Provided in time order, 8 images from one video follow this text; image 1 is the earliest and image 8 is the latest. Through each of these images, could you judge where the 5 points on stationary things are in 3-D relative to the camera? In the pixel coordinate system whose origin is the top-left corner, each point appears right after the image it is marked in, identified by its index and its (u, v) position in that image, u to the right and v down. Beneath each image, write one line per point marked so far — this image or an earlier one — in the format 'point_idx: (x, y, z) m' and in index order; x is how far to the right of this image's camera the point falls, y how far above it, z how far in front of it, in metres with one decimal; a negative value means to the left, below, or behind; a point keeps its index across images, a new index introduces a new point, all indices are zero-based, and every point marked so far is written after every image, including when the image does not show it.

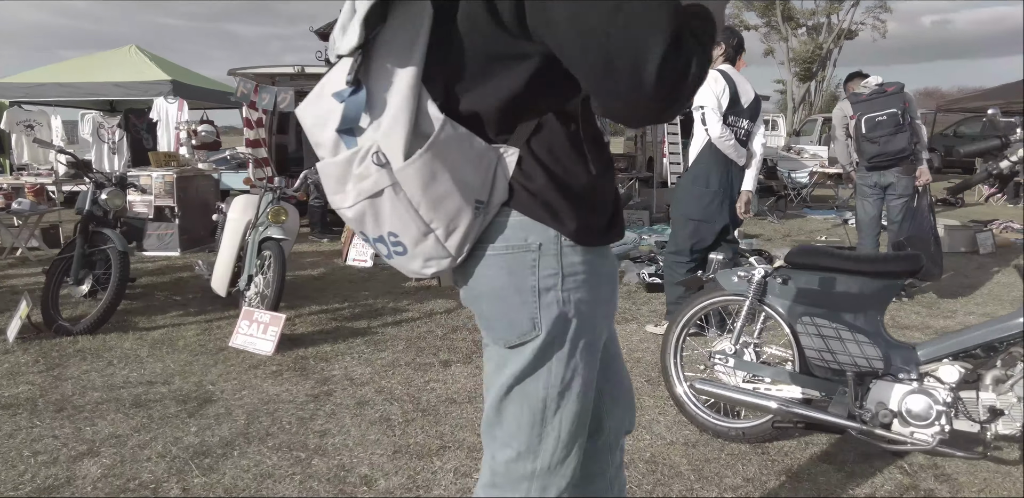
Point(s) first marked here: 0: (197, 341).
0: (-2.0, -0.6, +4.1) m
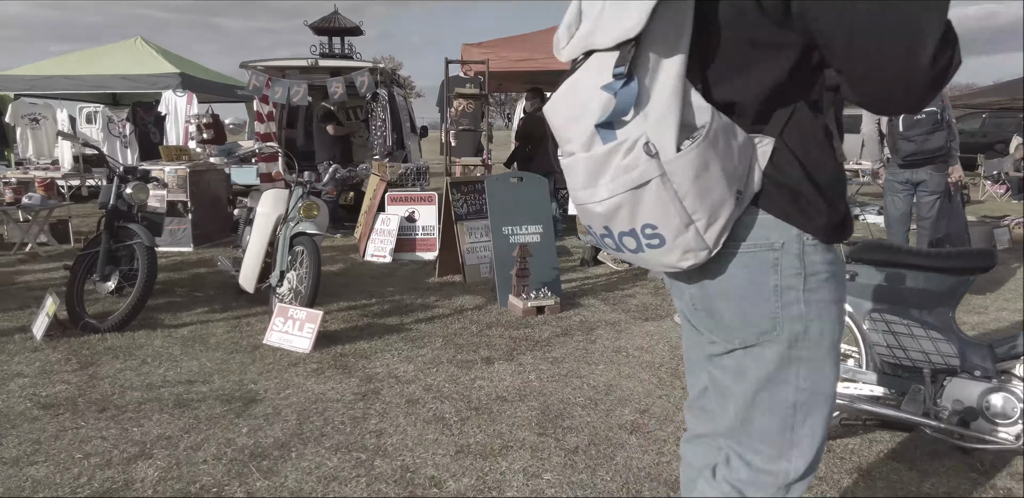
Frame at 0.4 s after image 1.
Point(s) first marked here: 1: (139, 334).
0: (-1.7, -0.5, +4.0) m
1: (-2.3, -0.5, +4.1) m
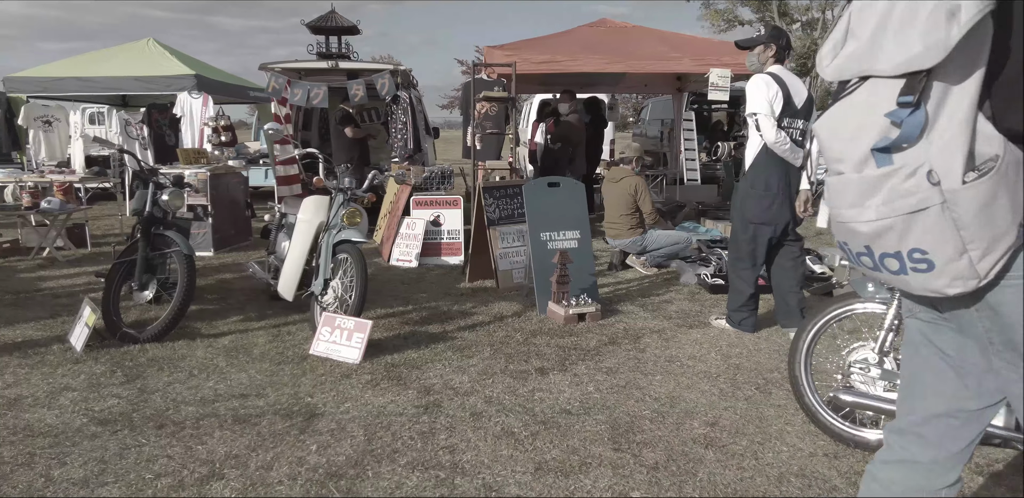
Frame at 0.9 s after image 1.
0: (-1.4, -0.6, +3.9) m
1: (-2.0, -0.6, +4.0) m
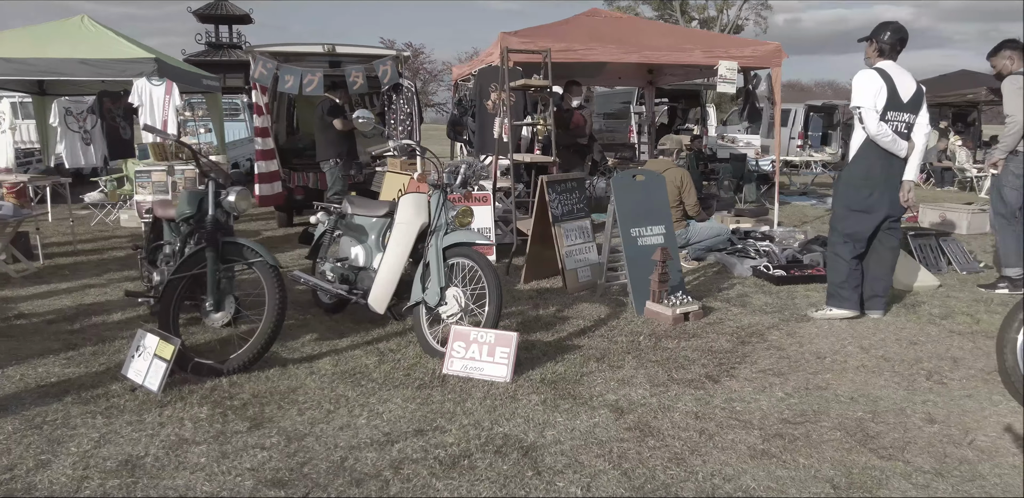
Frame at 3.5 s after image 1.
0: (-0.6, -0.6, +3.4) m
1: (-1.2, -0.6, +3.3) m
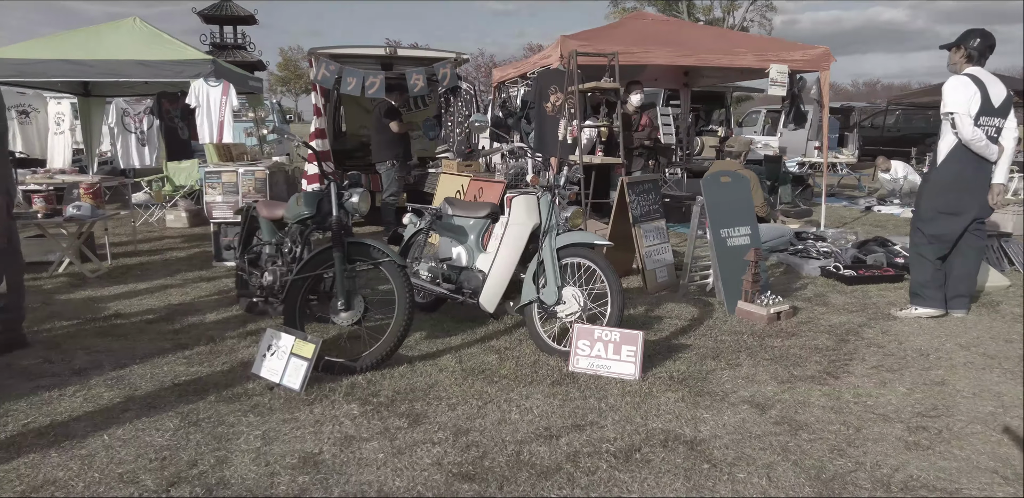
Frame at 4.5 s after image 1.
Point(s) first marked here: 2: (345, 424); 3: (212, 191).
0: (0.0, -0.6, +3.5) m
1: (-0.6, -0.6, +3.4) m
2: (-0.7, -0.8, +2.8) m
3: (-2.7, +0.5, +5.9) m
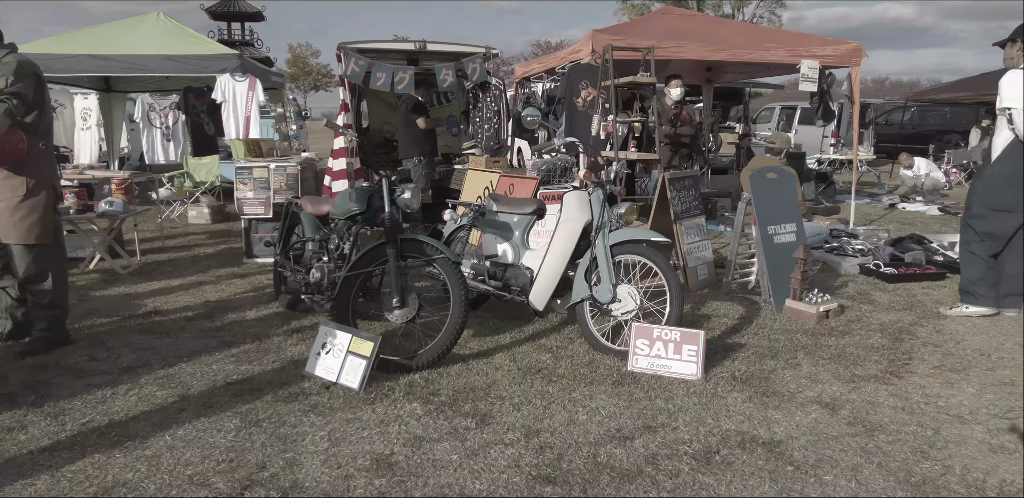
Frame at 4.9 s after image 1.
0: (+0.3, -0.6, +3.4) m
1: (-0.3, -0.6, +3.3) m
2: (-0.4, -0.7, +2.7) m
3: (-2.4, +0.6, +5.8) m
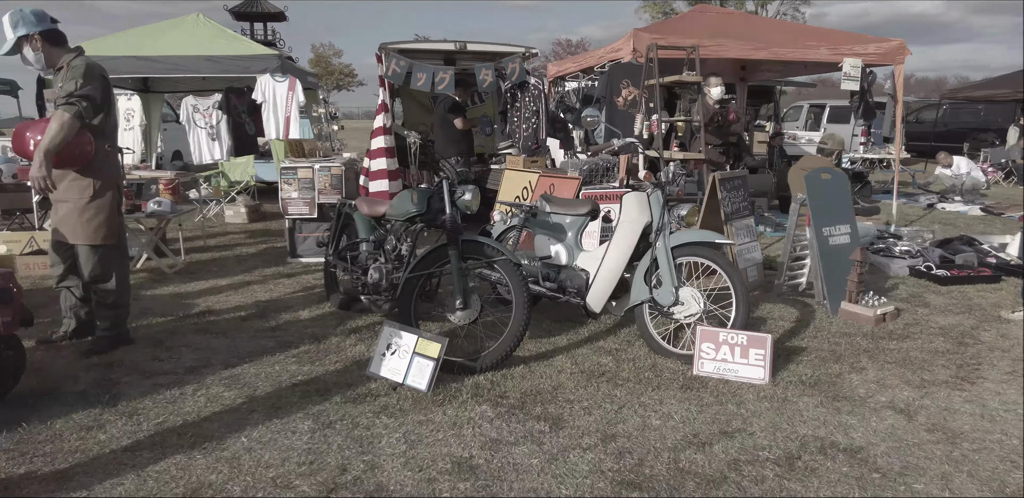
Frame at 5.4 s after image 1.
0: (+0.7, -0.6, +3.4) m
1: (0.0, -0.6, +3.3) m
2: (-0.1, -0.8, +2.7) m
3: (-2.0, +0.6, +5.8) m
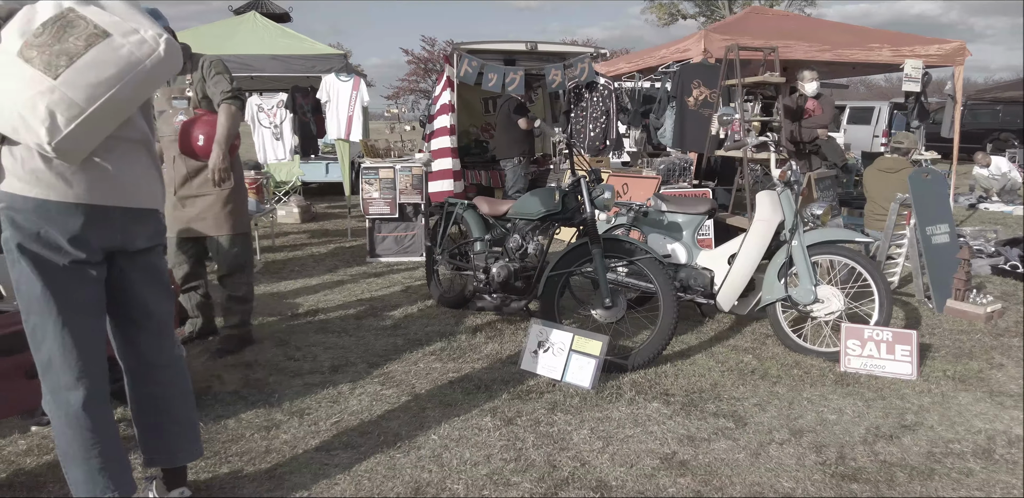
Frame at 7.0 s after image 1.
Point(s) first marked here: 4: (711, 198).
0: (+1.4, -0.6, +3.4) m
1: (+0.8, -0.6, +3.3) m
2: (+0.7, -0.7, +2.7) m
3: (-1.3, +0.6, +5.8) m
4: (+1.3, +0.3, +4.2) m
